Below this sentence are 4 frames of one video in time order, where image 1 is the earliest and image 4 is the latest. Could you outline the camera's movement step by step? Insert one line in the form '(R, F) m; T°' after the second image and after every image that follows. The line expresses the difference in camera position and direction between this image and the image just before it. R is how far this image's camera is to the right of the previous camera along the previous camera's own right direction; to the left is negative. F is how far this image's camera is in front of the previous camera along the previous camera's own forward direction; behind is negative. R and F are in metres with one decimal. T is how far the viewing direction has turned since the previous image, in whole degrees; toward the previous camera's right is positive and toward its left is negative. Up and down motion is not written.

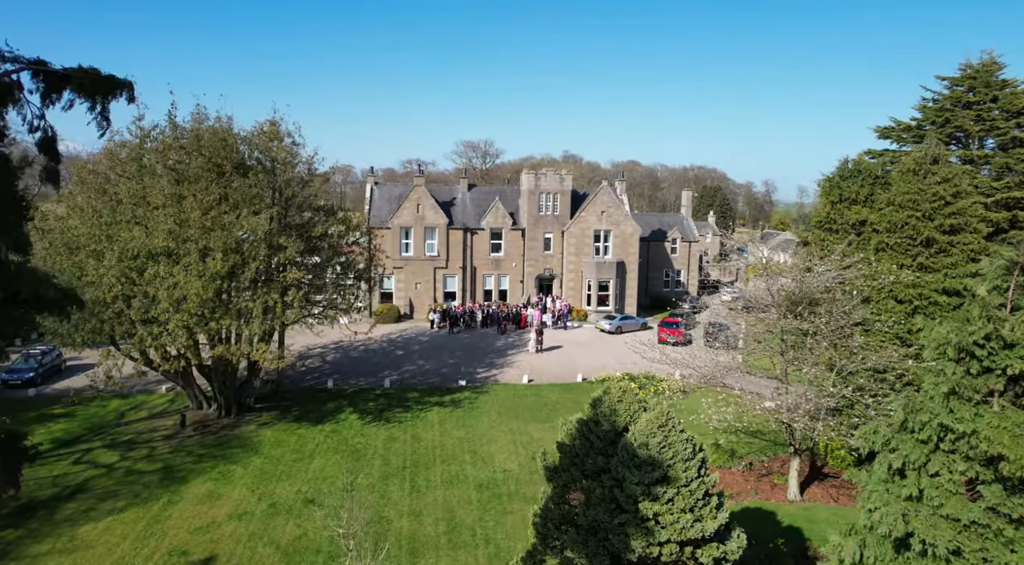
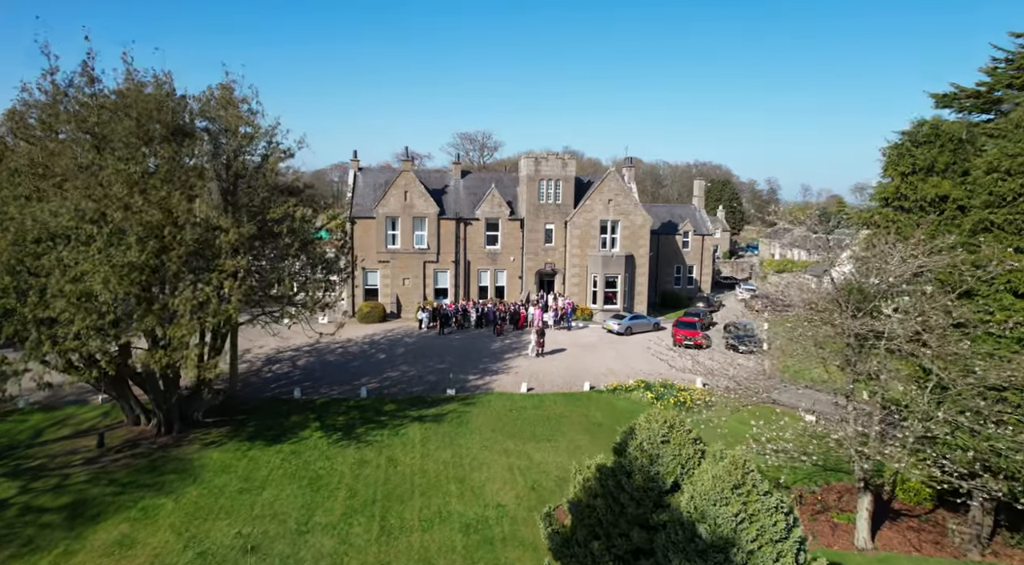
(+0.1, +3.7) m; 0°
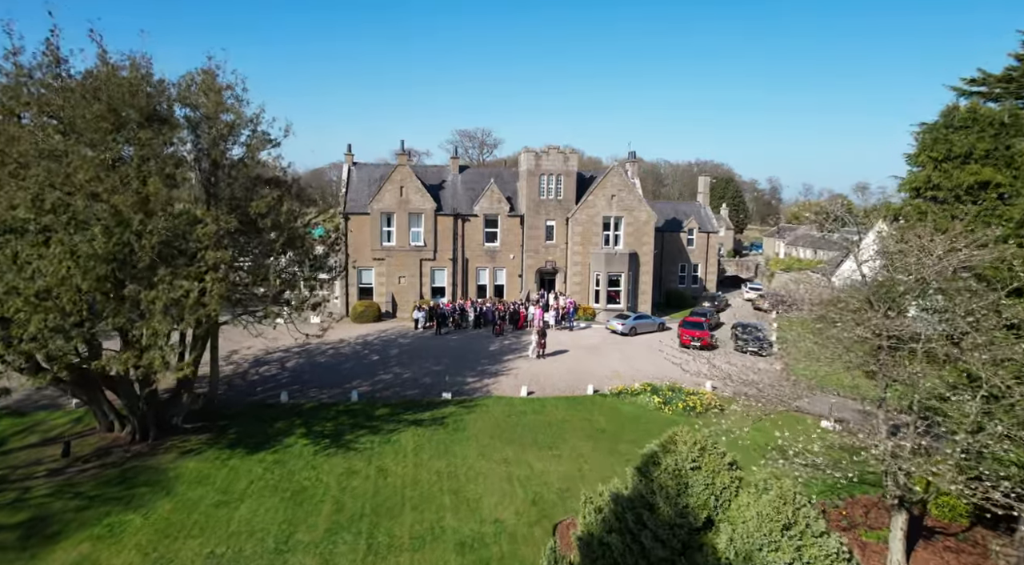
(0.0, +1.2) m; 0°
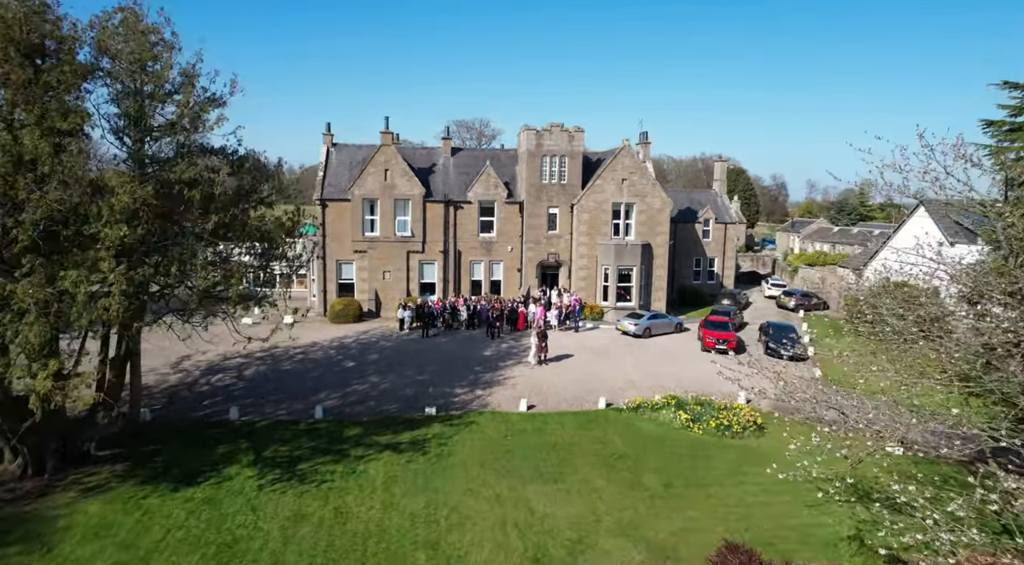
(+0.1, +3.7) m; 0°
